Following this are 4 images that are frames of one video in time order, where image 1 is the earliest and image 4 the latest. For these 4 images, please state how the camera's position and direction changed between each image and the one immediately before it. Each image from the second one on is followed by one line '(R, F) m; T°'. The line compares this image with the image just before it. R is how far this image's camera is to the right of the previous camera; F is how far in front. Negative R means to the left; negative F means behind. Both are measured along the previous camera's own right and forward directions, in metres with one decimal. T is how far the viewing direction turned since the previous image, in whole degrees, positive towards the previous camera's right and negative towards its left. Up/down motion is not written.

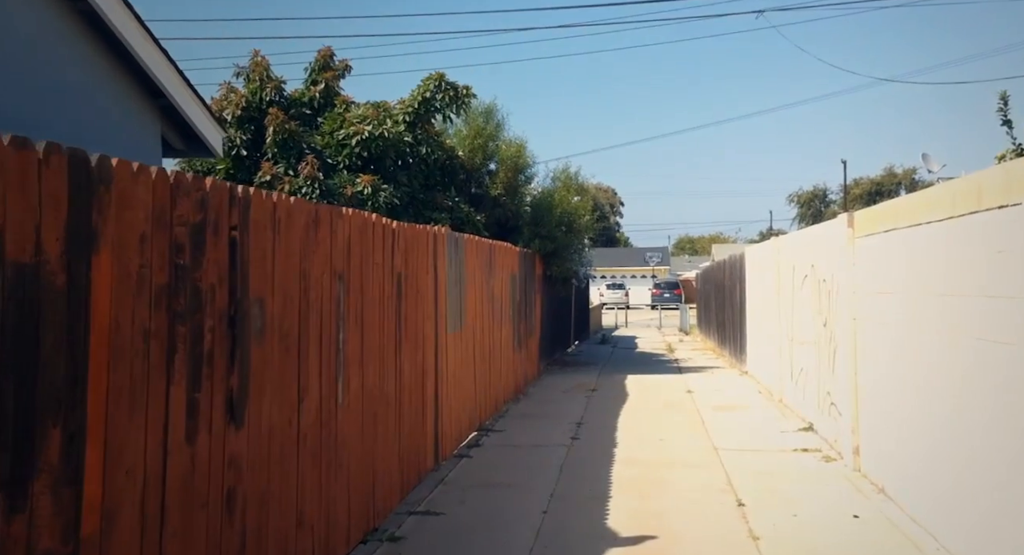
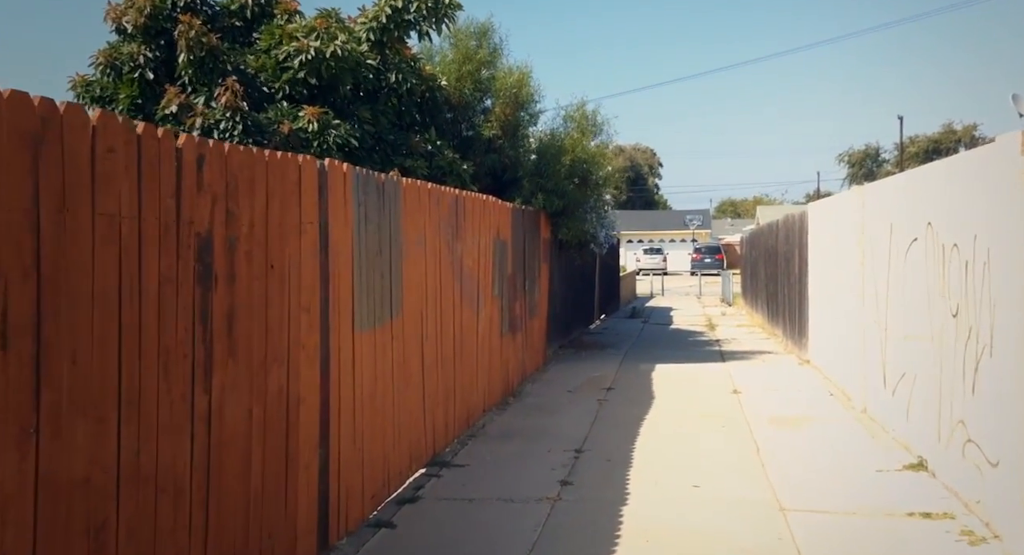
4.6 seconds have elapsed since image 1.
(+0.6, +4.1) m; -2°
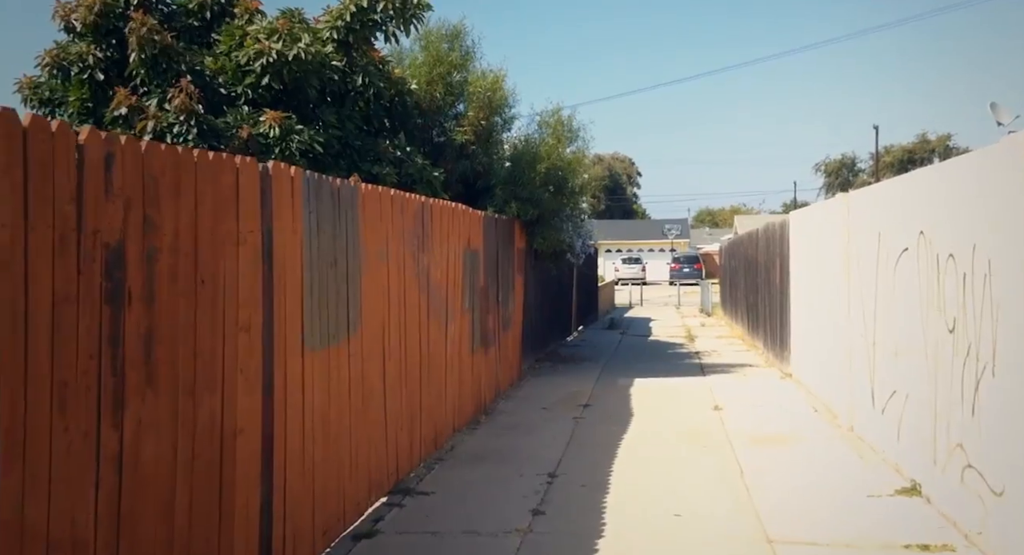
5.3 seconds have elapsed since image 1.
(+0.1, +0.6) m; +1°
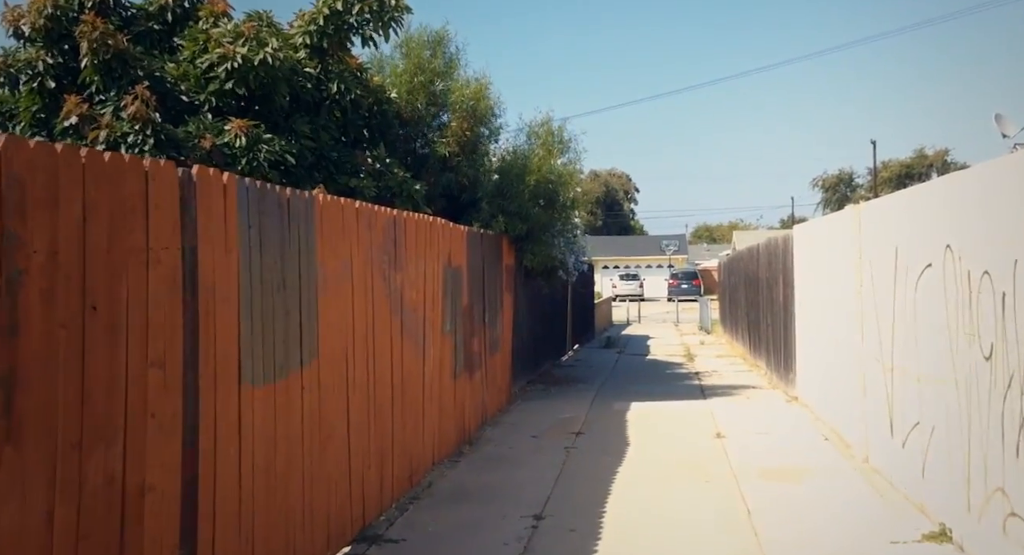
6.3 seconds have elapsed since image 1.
(+0.1, +0.9) m; 0°
